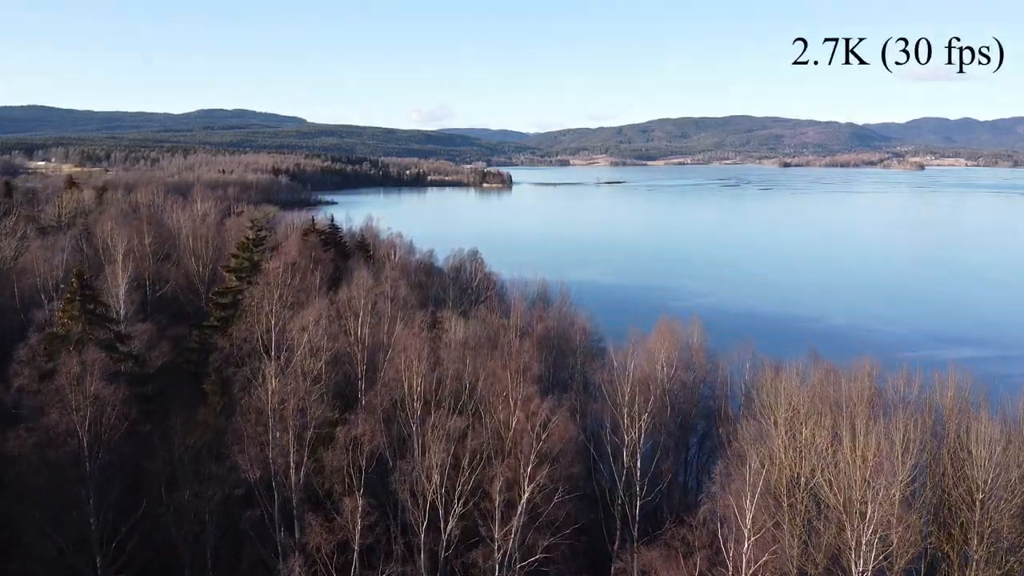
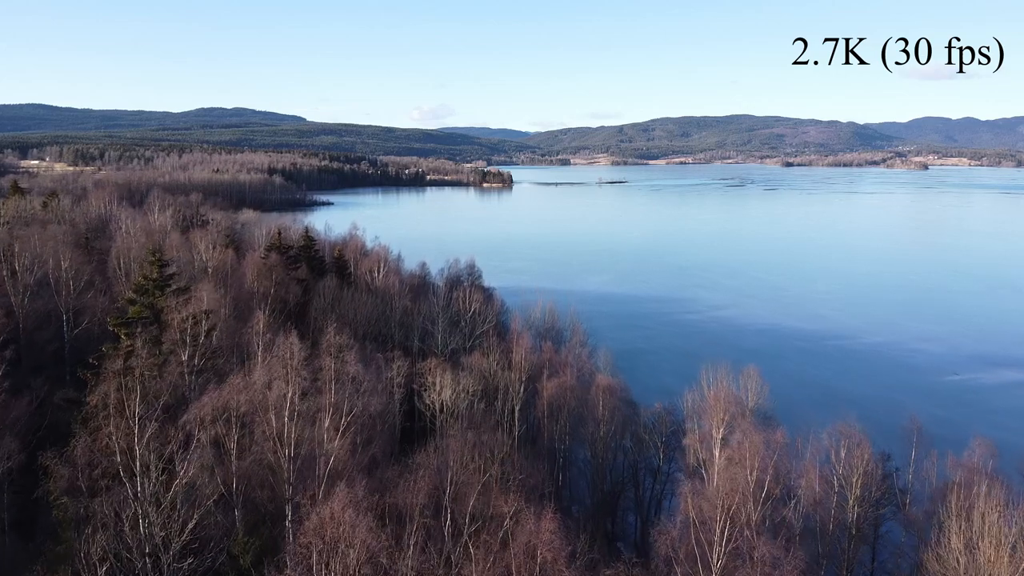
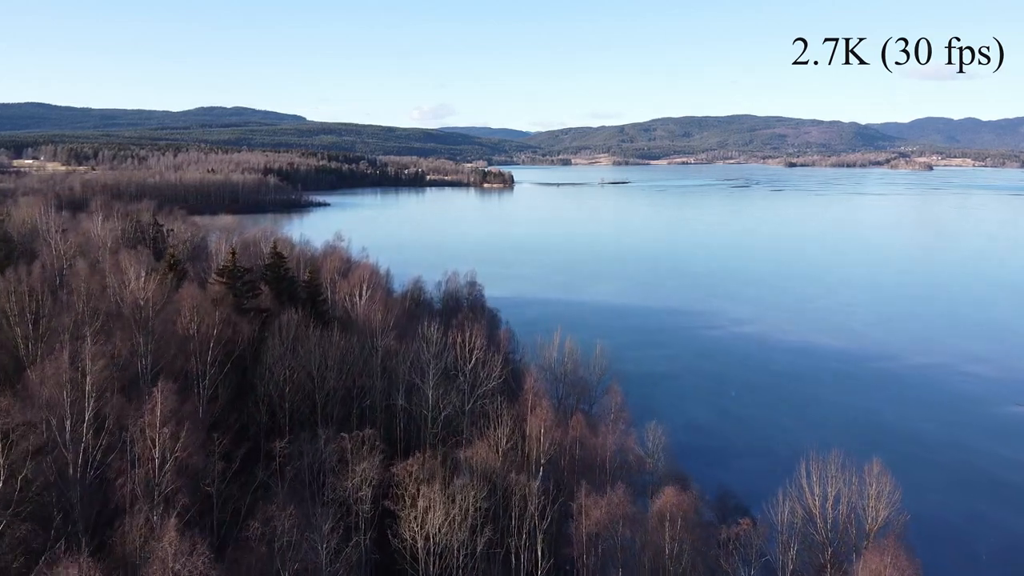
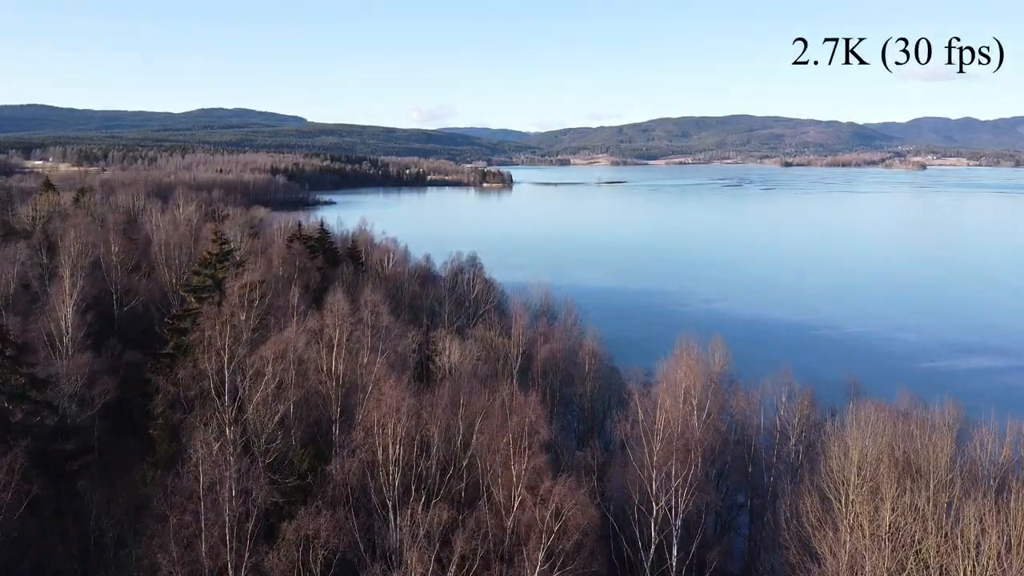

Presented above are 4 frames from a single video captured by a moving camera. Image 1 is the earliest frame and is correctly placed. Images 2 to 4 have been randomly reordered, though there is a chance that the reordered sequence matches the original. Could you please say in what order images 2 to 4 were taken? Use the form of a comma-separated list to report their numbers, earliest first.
4, 2, 3
